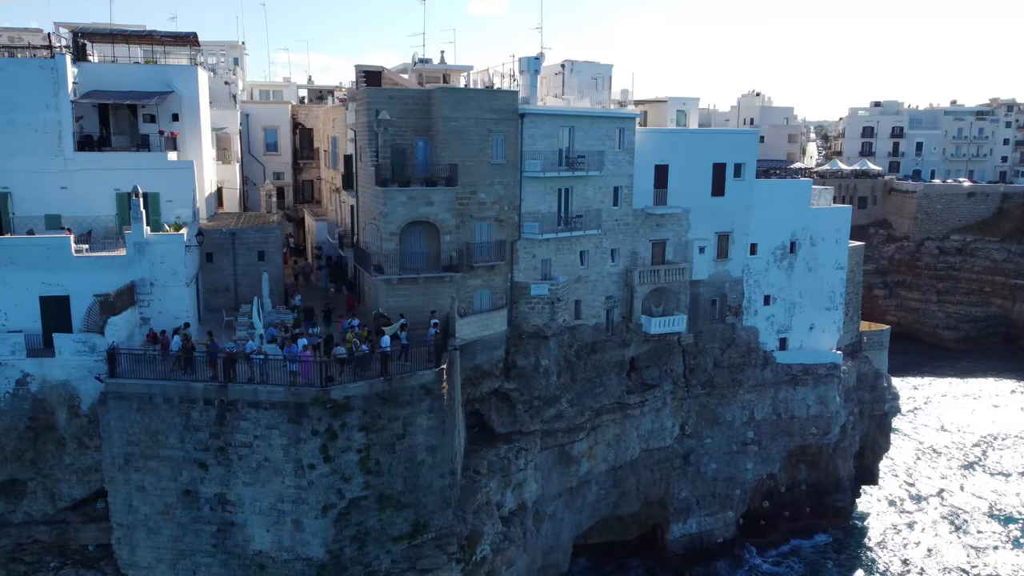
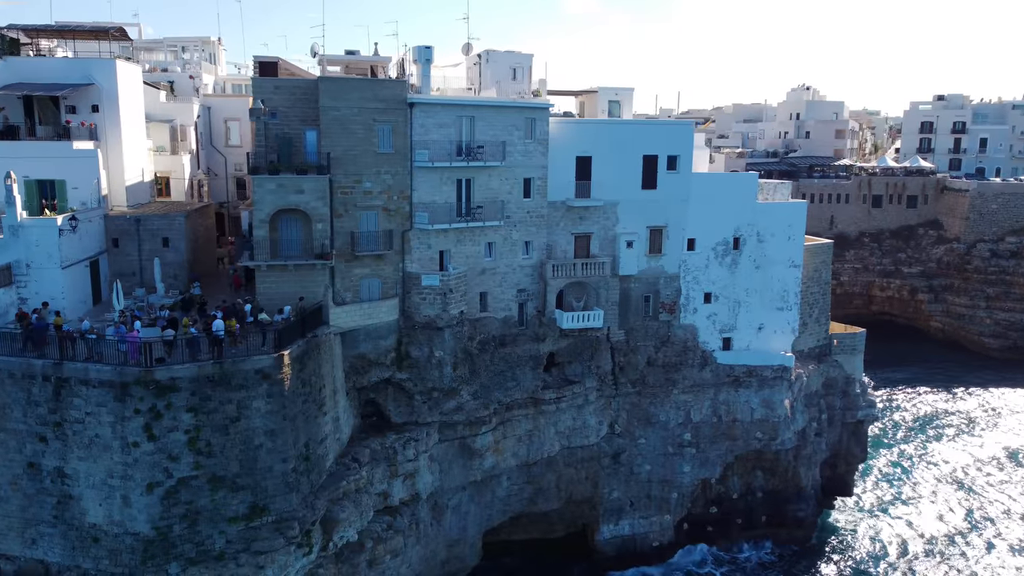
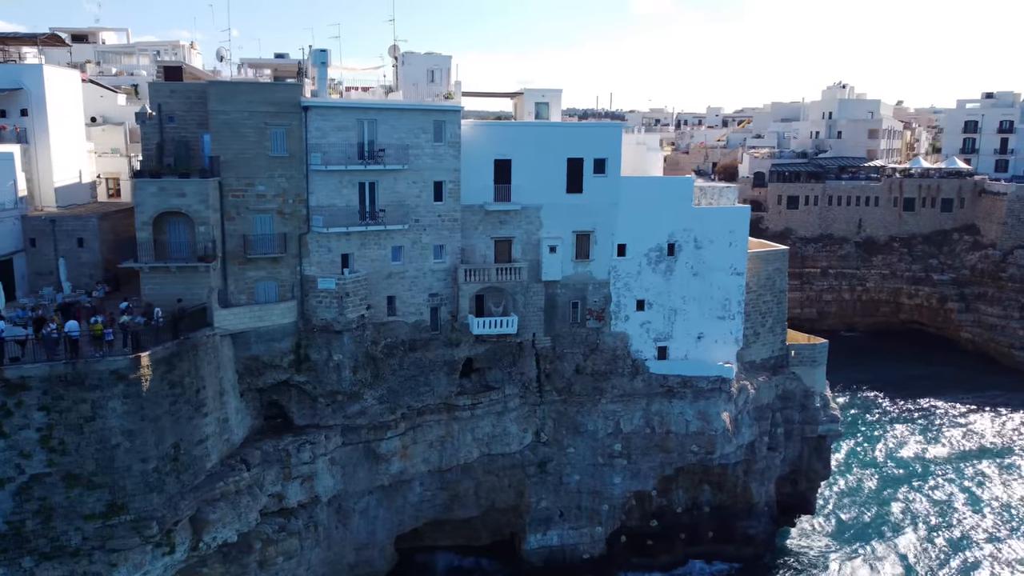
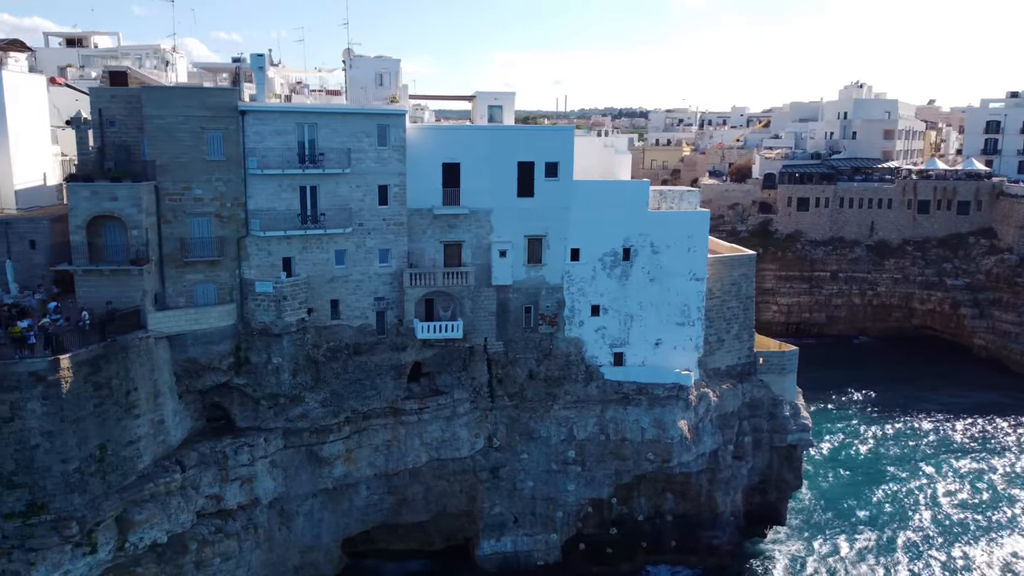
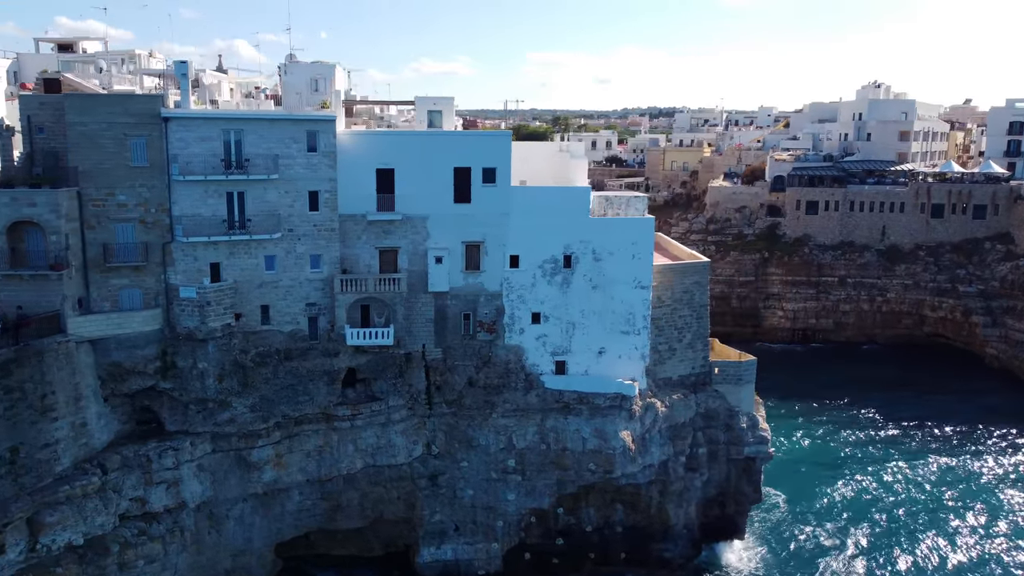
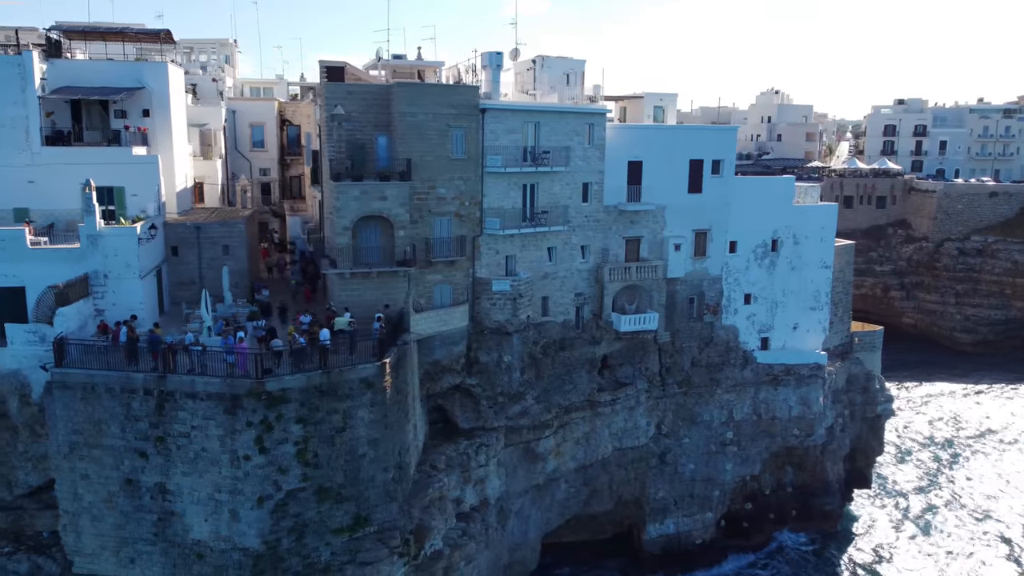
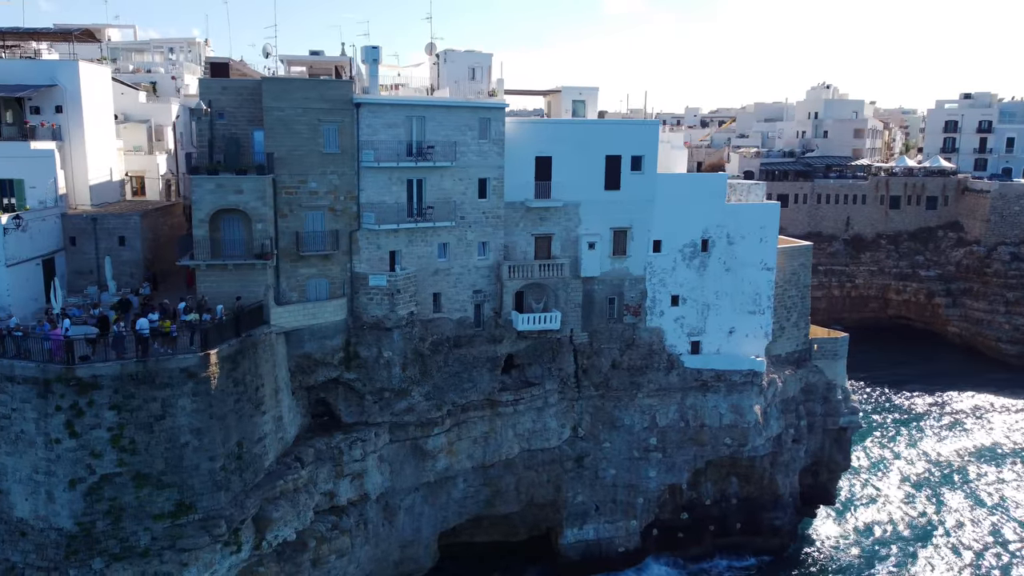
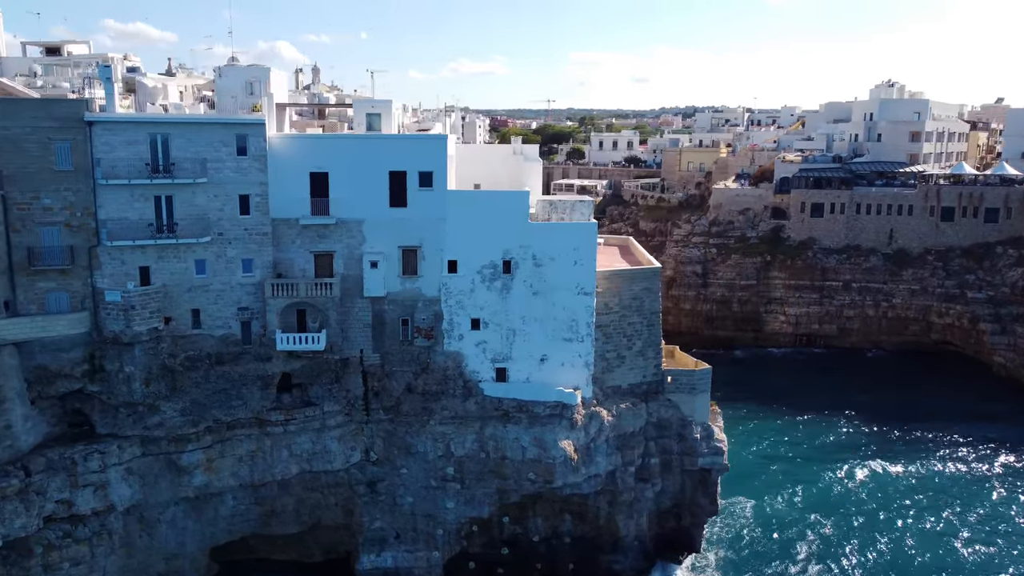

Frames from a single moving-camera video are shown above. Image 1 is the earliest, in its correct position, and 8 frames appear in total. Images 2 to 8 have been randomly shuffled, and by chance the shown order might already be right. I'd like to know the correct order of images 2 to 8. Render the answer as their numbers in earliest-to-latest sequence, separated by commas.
6, 2, 7, 3, 4, 5, 8
